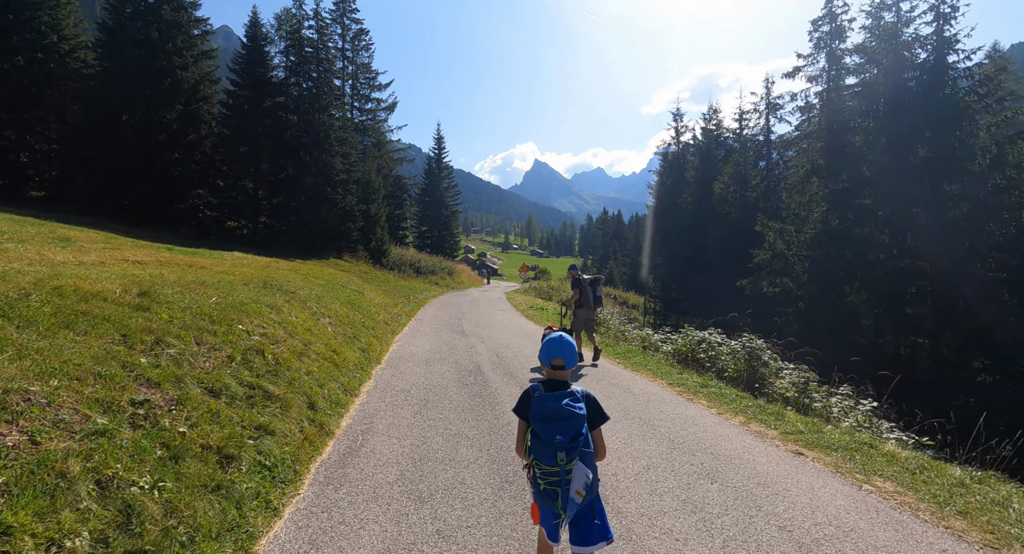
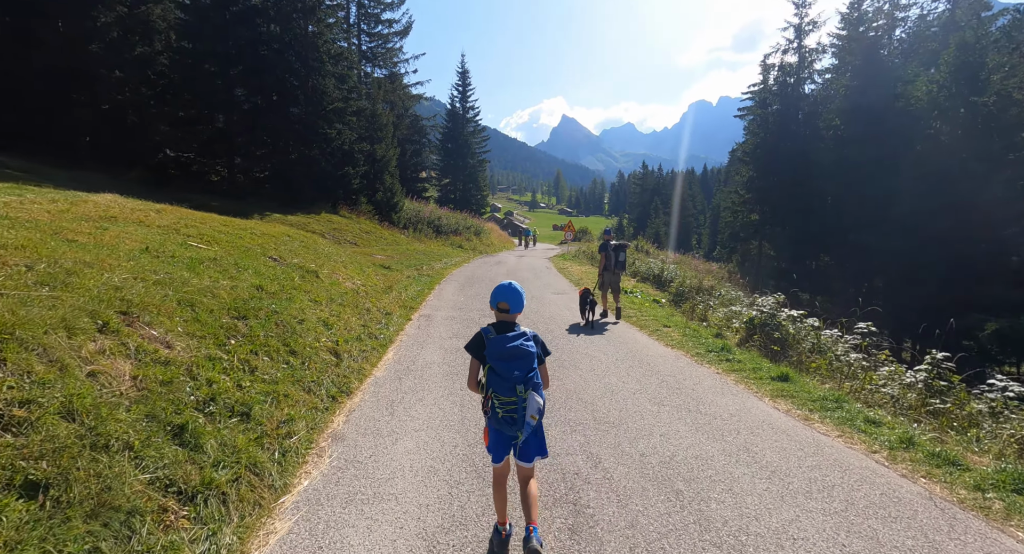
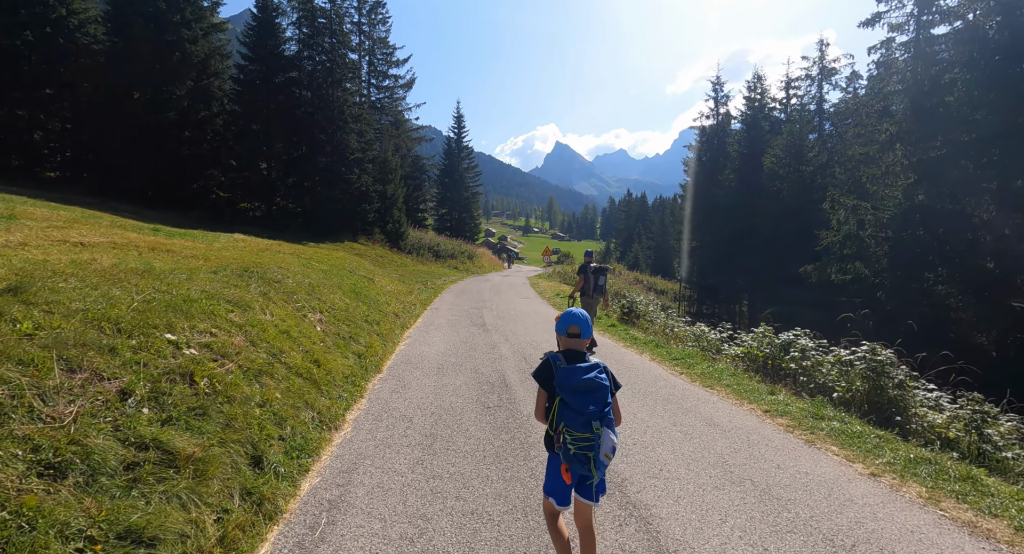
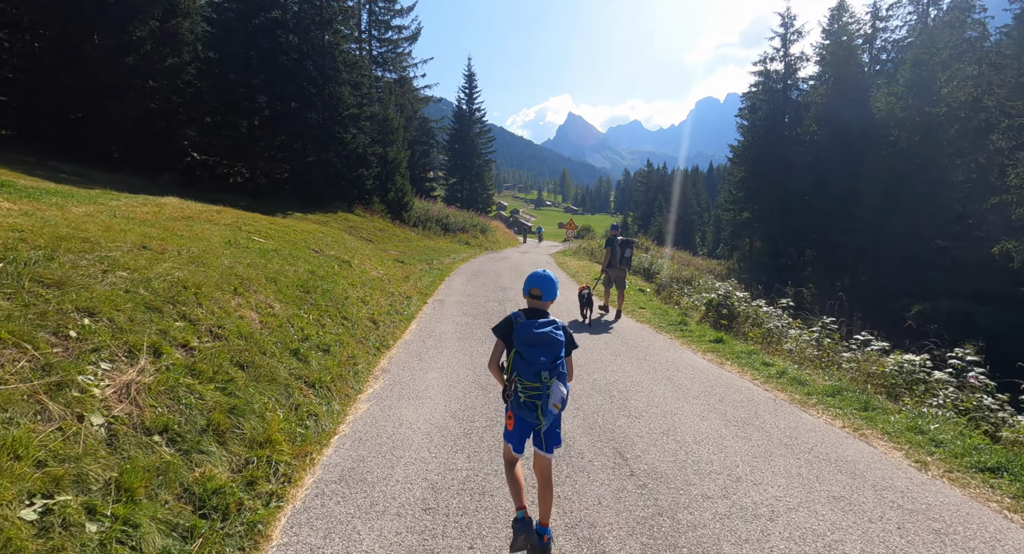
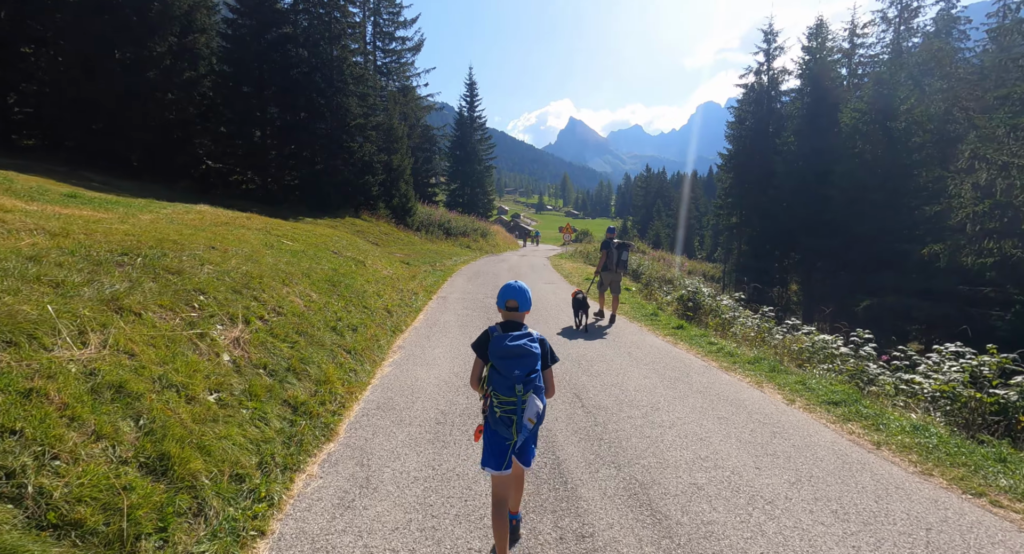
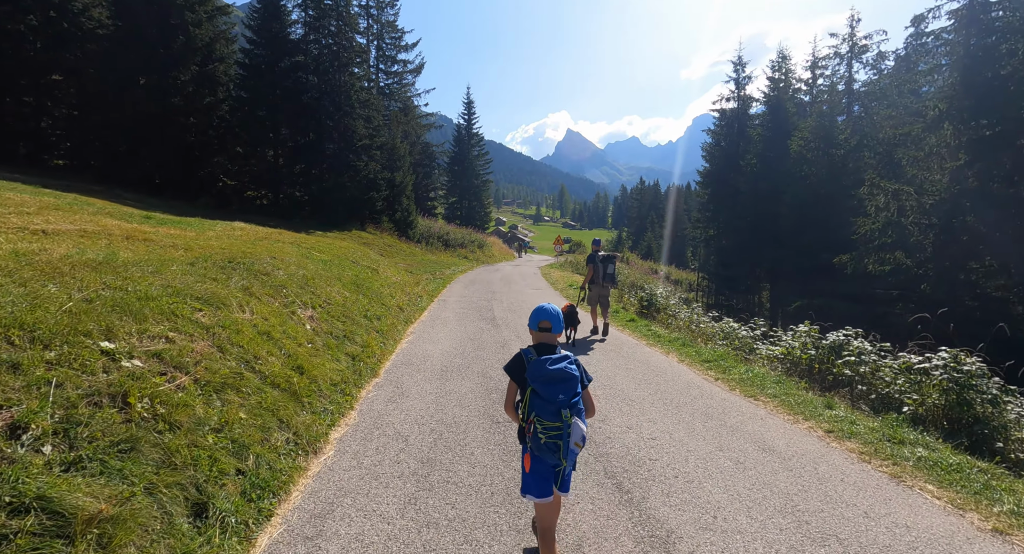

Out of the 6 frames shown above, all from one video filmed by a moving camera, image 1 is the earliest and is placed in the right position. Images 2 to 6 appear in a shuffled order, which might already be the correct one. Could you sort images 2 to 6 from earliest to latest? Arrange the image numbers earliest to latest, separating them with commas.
3, 6, 5, 4, 2
